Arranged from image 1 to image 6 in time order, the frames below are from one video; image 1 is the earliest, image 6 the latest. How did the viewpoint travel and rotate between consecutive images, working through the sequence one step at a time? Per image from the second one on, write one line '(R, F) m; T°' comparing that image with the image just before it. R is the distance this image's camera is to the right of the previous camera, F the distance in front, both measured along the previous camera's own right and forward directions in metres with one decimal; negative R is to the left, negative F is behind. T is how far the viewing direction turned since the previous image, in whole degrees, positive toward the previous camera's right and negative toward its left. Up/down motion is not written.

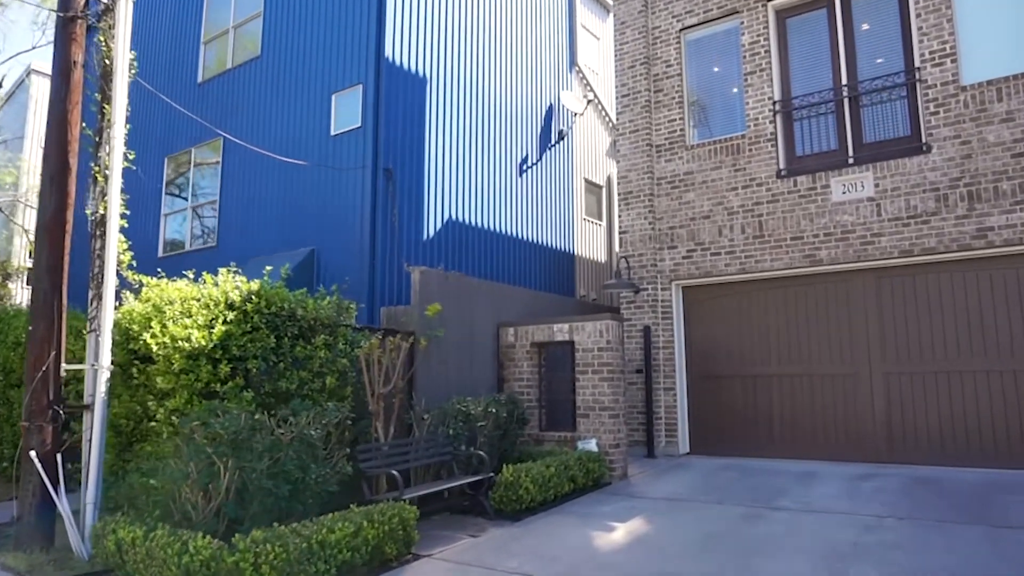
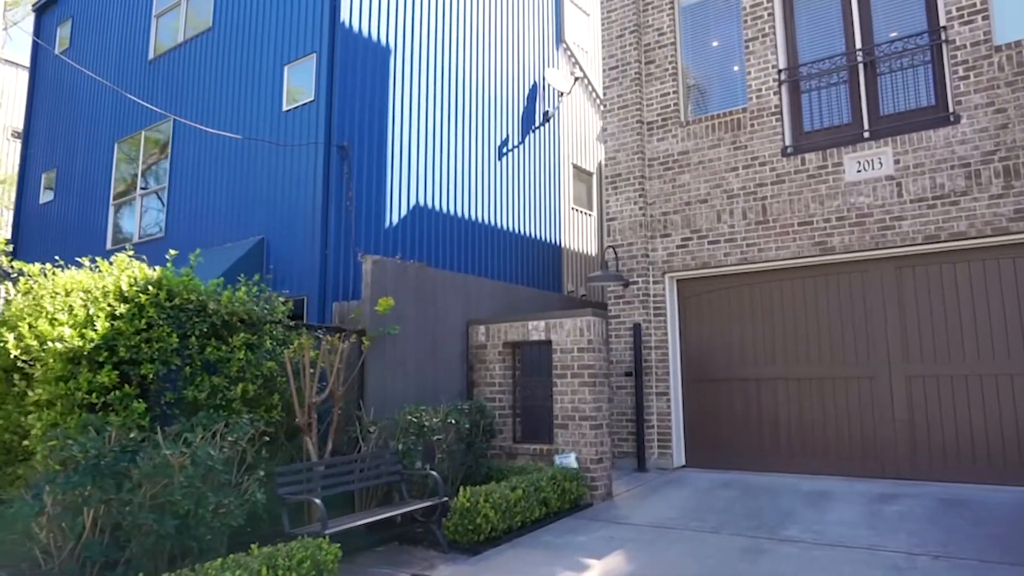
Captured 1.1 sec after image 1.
(+0.4, +1.1) m; 0°
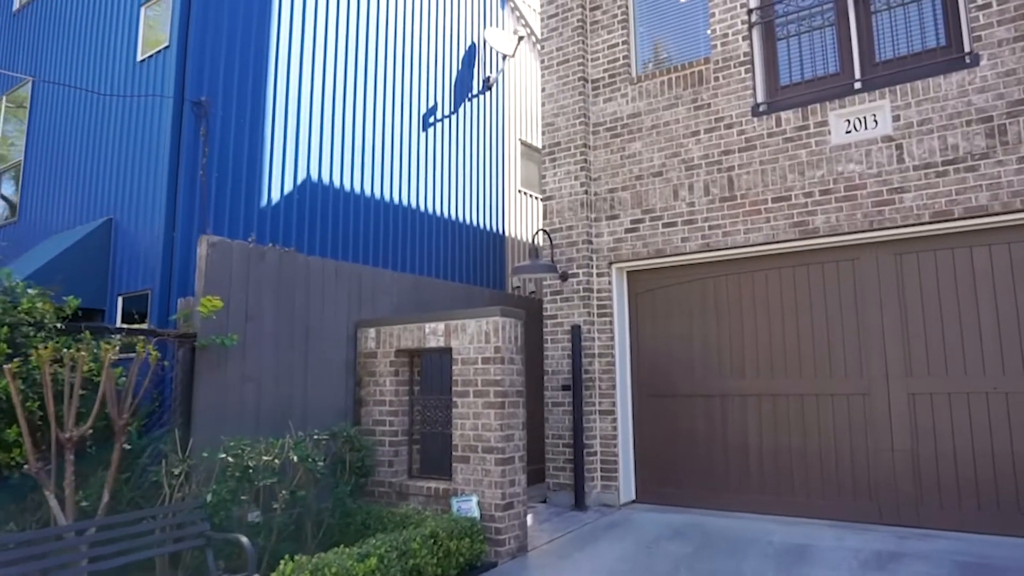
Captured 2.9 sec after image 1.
(+0.9, +1.7) m; 0°
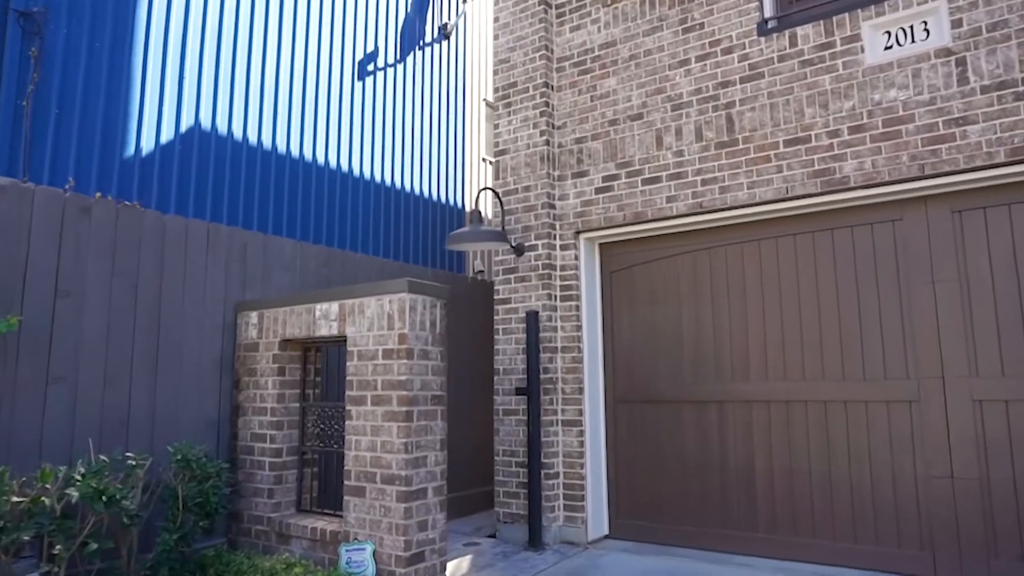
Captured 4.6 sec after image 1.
(+0.5, +1.6) m; 0°
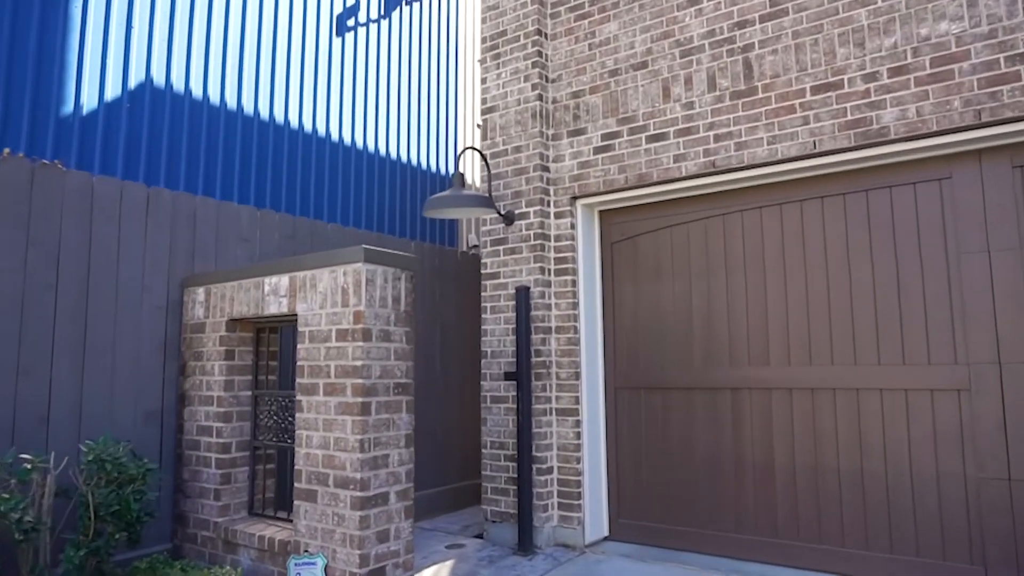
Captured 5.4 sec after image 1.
(+0.2, +0.6) m; -1°
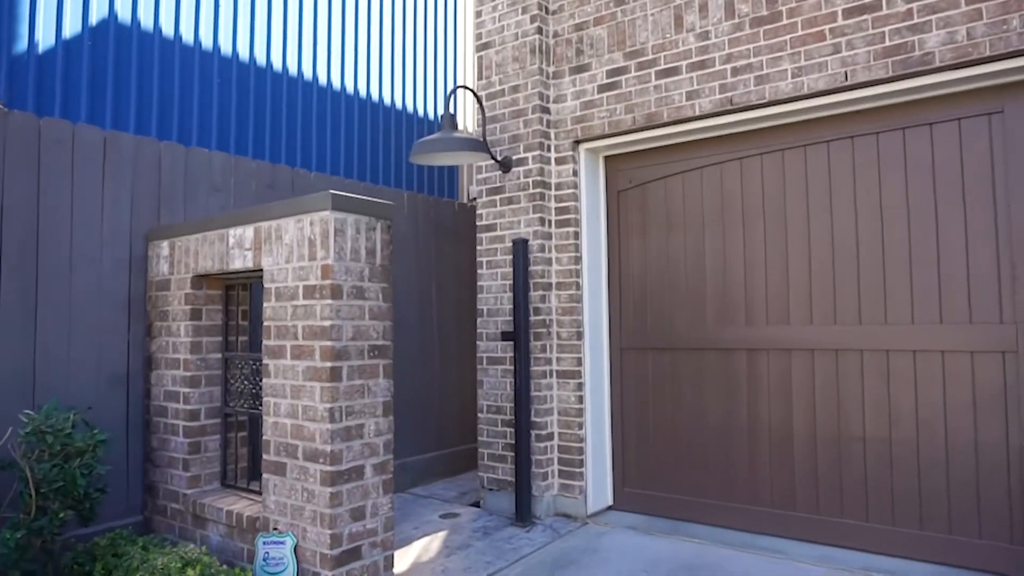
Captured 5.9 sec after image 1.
(+0.1, +0.4) m; -1°
